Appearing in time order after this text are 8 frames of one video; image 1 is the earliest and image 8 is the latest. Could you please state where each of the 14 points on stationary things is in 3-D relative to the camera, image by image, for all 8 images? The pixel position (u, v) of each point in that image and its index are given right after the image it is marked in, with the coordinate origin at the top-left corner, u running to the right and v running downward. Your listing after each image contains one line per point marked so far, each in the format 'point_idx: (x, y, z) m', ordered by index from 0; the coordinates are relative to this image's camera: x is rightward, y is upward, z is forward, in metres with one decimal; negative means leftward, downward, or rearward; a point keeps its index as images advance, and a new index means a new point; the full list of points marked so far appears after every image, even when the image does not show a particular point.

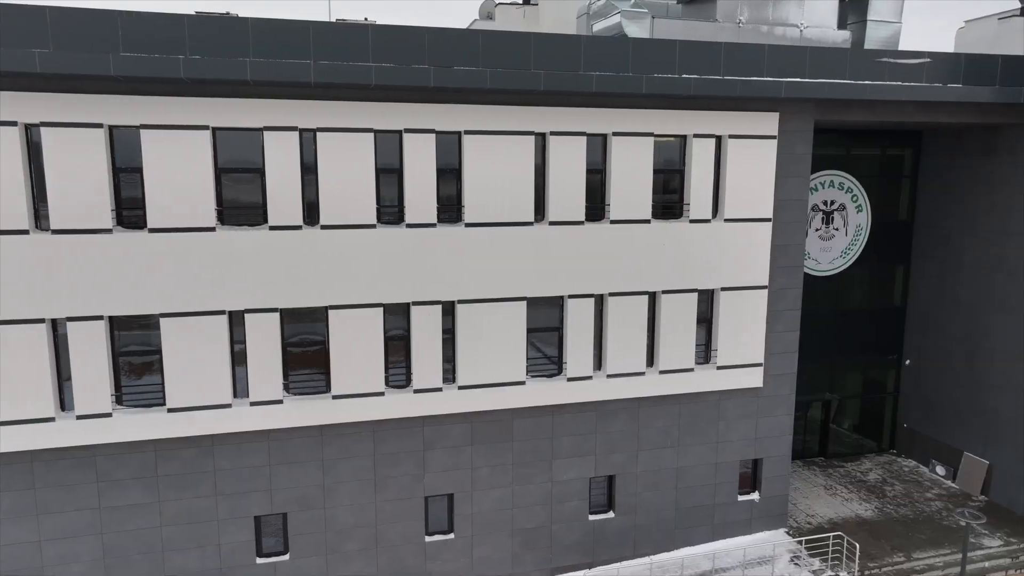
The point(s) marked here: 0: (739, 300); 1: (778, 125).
0: (+4.2, -0.2, +13.7) m
1: (+4.8, +3.0, +13.4) m
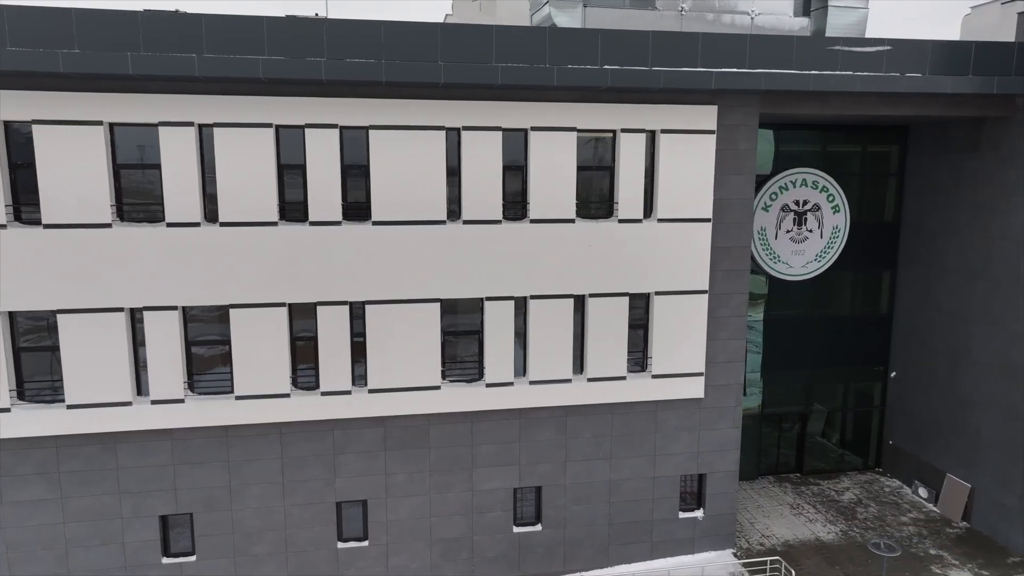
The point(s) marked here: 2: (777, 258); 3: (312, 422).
0: (+2.9, -0.3, +12.9) m
1: (+3.5, +2.9, +12.6) m
2: (+5.8, +0.7, +16.2) m
3: (-3.3, -2.2, +12.2) m
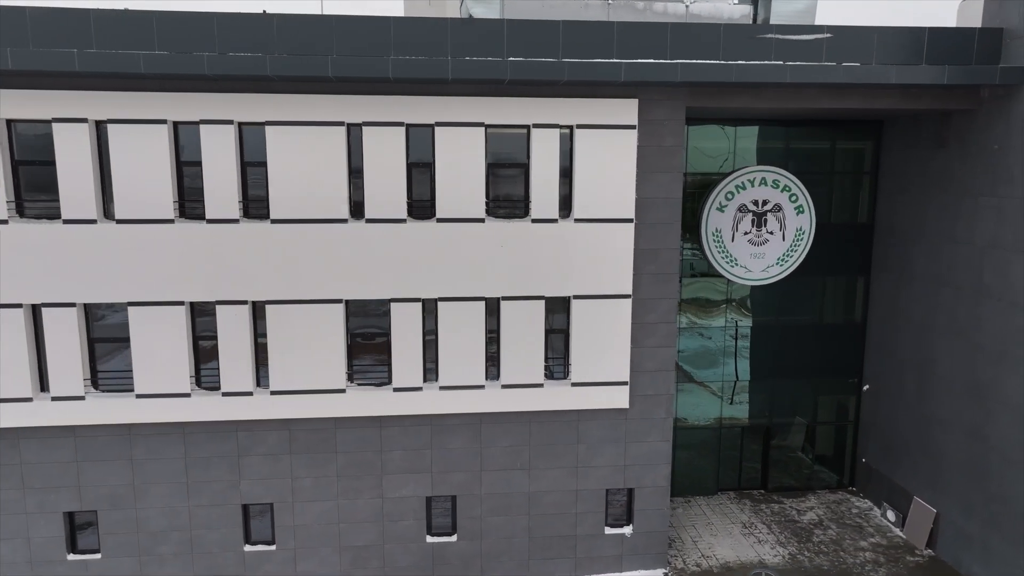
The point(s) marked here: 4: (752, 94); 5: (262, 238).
0: (+1.4, -0.4, +12.2) m
1: (+2.0, +2.8, +11.8) m
2: (+4.6, +0.6, +15.3) m
3: (-4.8, -2.2, +12.0) m
4: (+3.9, +3.2, +12.1) m
5: (-3.9, +0.8, +11.5) m
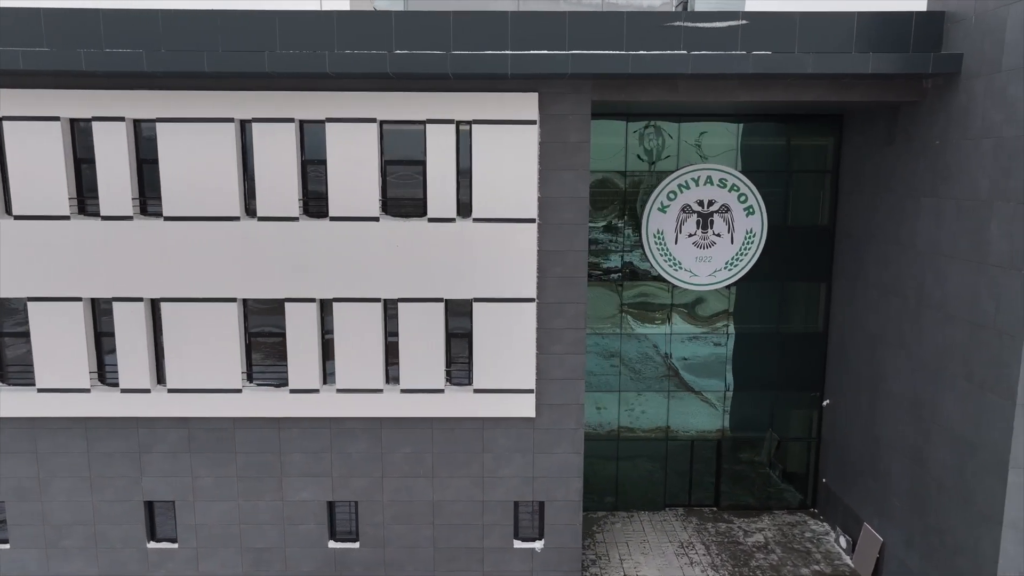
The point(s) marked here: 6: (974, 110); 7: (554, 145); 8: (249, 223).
0: (-0.2, -0.4, +11.7) m
1: (+0.4, +2.8, +11.3) m
2: (+3.2, +0.5, +14.5) m
3: (-6.5, -2.1, +12.1) m
4: (+2.3, +3.1, +11.4) m
5: (-5.6, +0.8, +11.4) m
6: (+6.4, +2.5, +10.1) m
7: (+0.6, +2.2, +11.4) m
8: (-4.1, +1.0, +11.5) m
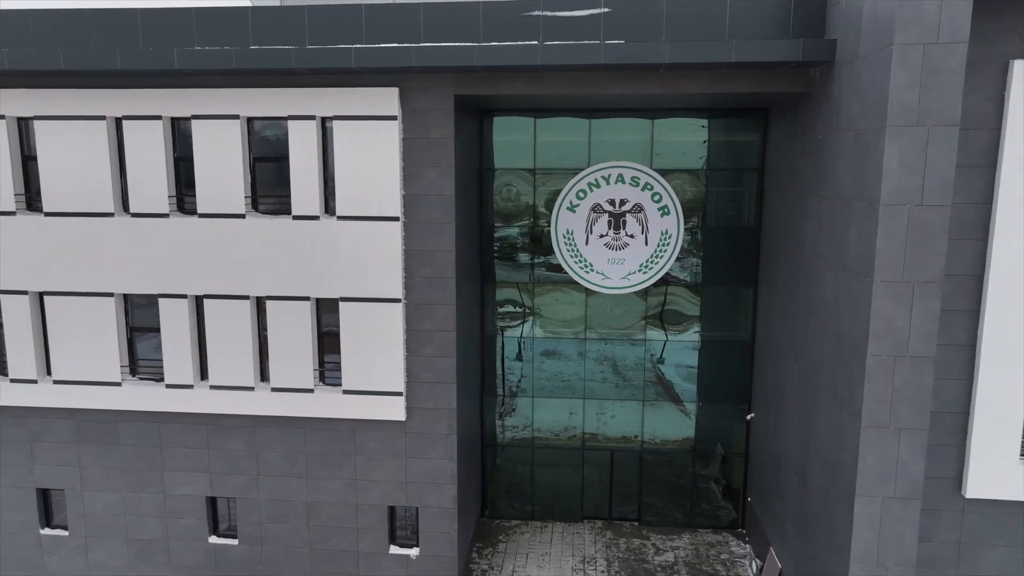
0: (-2.3, -0.4, +11.5) m
1: (-1.7, +2.8, +10.9) m
2: (+1.4, +0.4, +13.8) m
3: (-8.5, -2.0, +12.5) m
4: (+0.3, +3.1, +10.8) m
5: (-7.6, +0.9, +11.7) m
6: (+4.1, +2.4, +9.2) m
7: (-1.4, +2.2, +11.1) m
8: (-6.2, +1.1, +11.6) m
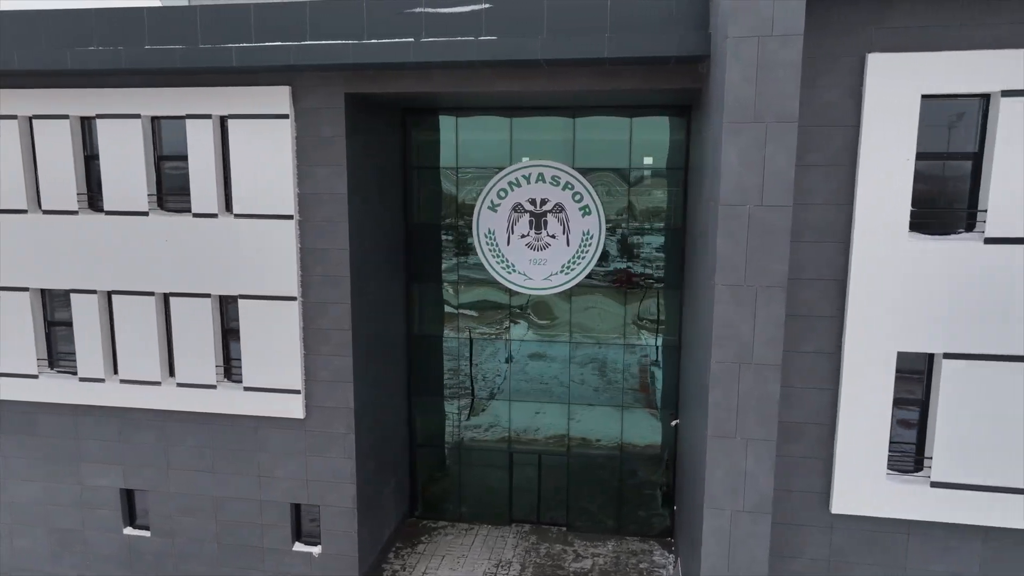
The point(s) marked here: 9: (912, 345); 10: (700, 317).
0: (-3.9, -0.4, +11.5) m
1: (-3.3, +2.8, +11.0) m
2: (0.0, +0.4, +13.7) m
3: (-10.1, -1.9, +12.9) m
4: (-1.3, +3.1, +10.7) m
5: (-9.2, +1.0, +12.1) m
6: (+2.4, +2.3, +8.9) m
7: (-3.0, +2.2, +11.1) m
8: (-7.7, +1.2, +11.9) m
9: (+4.4, -0.6, +8.0) m
10: (+2.4, -0.4, +9.4) m
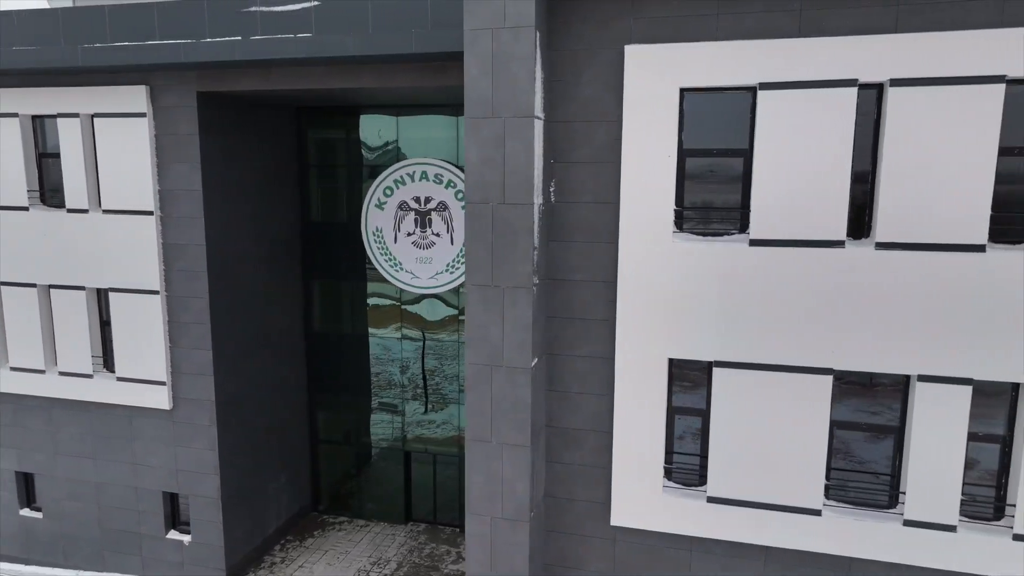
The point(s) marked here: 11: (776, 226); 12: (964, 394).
0: (-6.2, -0.3, +11.9) m
1: (-5.5, +2.9, +11.2) m
2: (-2.1, +0.4, +13.6) m
3: (-12.2, -1.7, +13.8) m
4: (-3.6, +3.1, +10.8) m
5: (-11.3, +1.2, +12.9) m
6: (-0.1, +2.3, +8.6) m
7: (-5.3, +2.3, +11.3) m
8: (-9.9, +1.3, +12.6) m
9: (+1.7, -0.7, +7.6) m
10: (-0.1, -0.4, +9.2) m
11: (+2.6, +0.6, +7.2) m
12: (+4.3, -1.0, +7.0) m
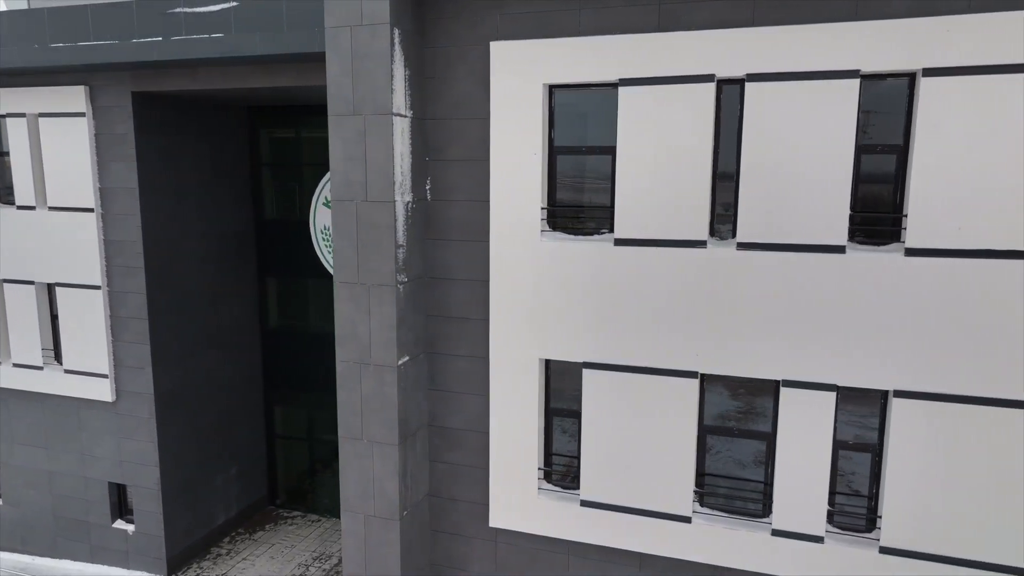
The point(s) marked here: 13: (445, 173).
0: (-7.3, -0.2, +12.2) m
1: (-6.6, +3.0, +11.5) m
2: (-3.1, +0.5, +13.7) m
3: (-13.2, -1.6, +14.5) m
4: (-4.7, +3.2, +11.0) m
5: (-12.3, +1.4, +13.6) m
6: (-1.3, +2.3, +8.6) m
7: (-6.4, +2.4, +11.6) m
8: (-10.9, +1.5, +13.1) m
9: (+0.4, -0.7, +7.5) m
10: (-1.3, -0.4, +9.2) m
11: (+1.2, +0.6, +7.1) m
12: (+2.9, -1.0, +6.7) m
13: (-0.7, +1.2, +7.7) m
